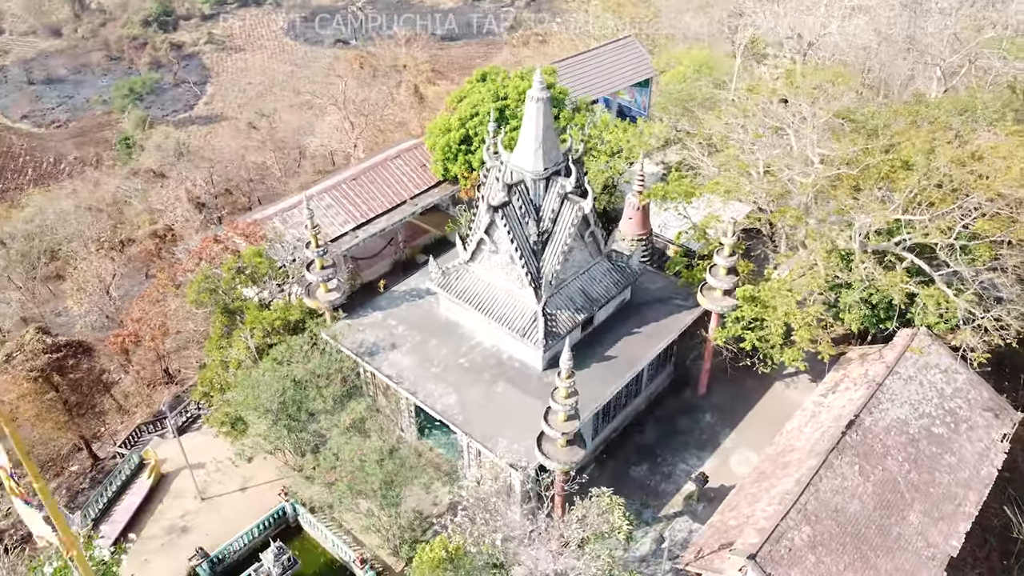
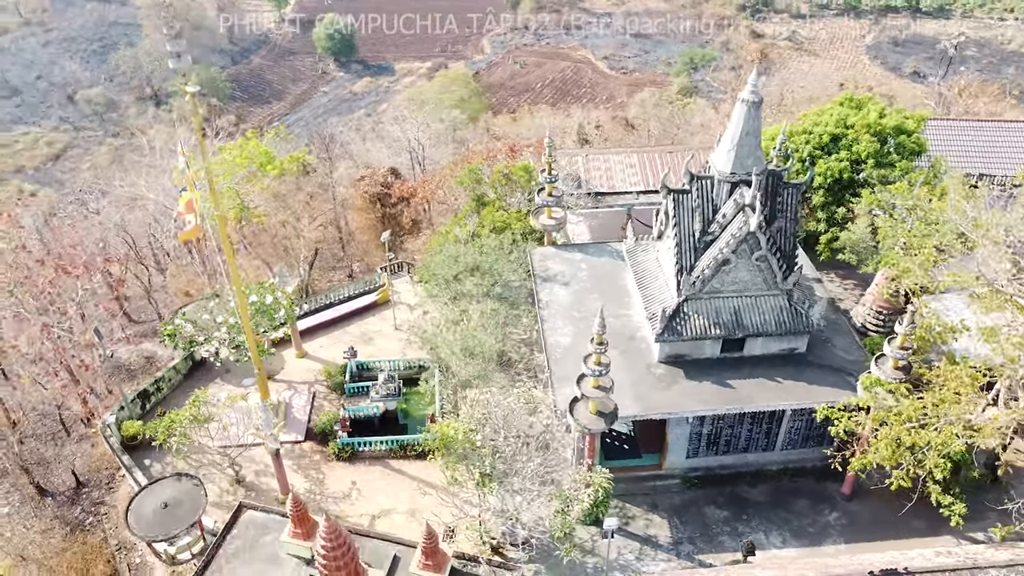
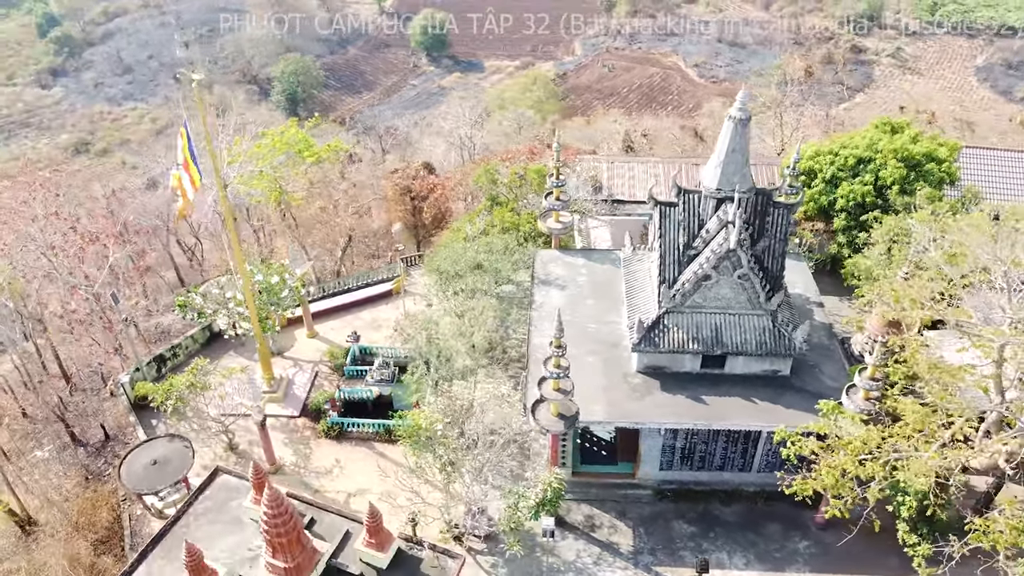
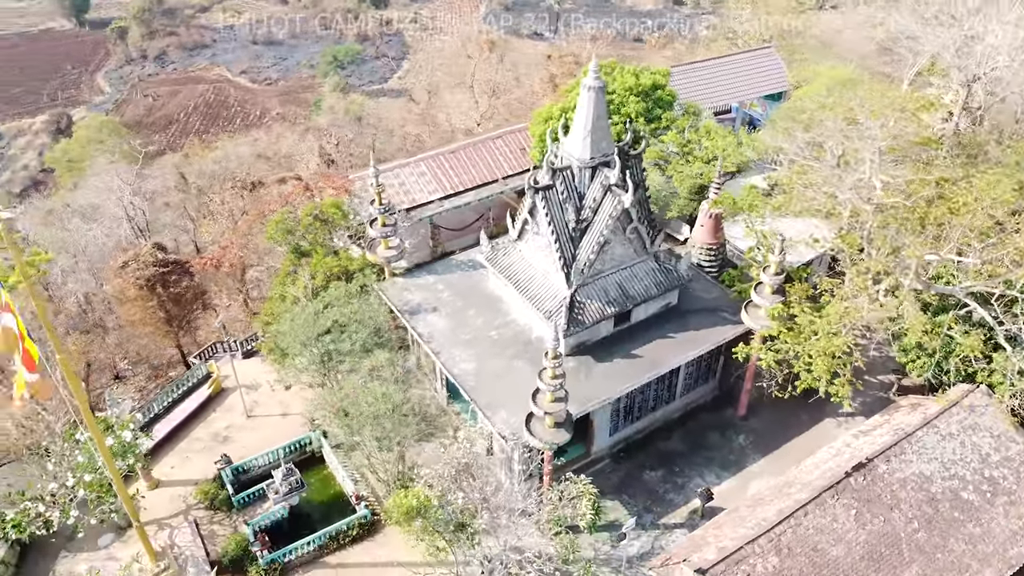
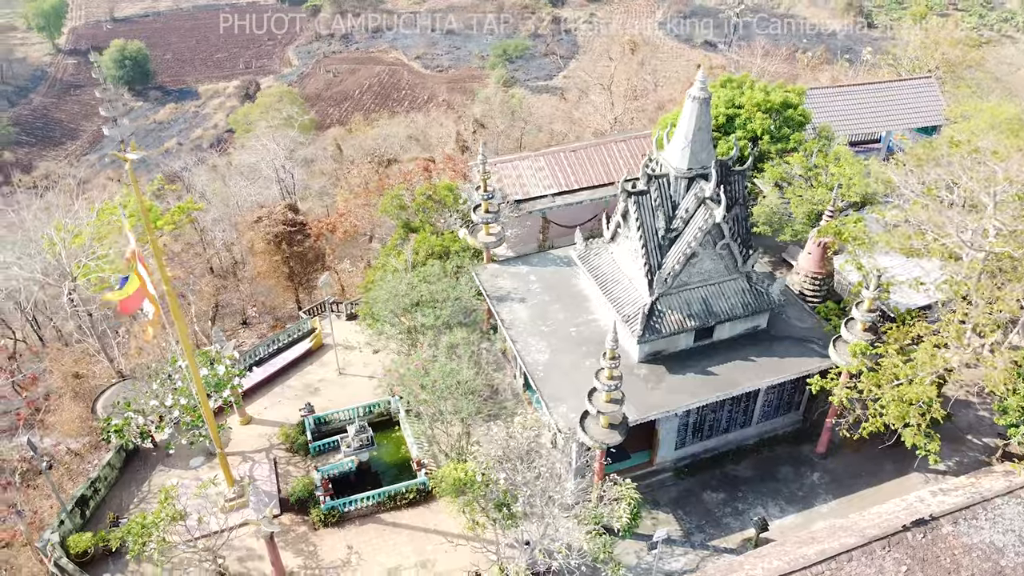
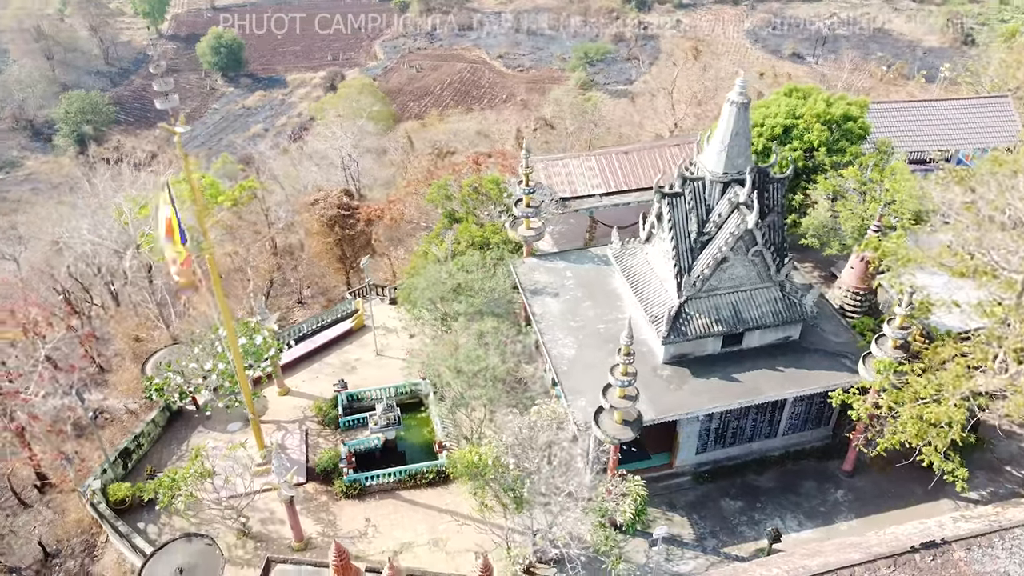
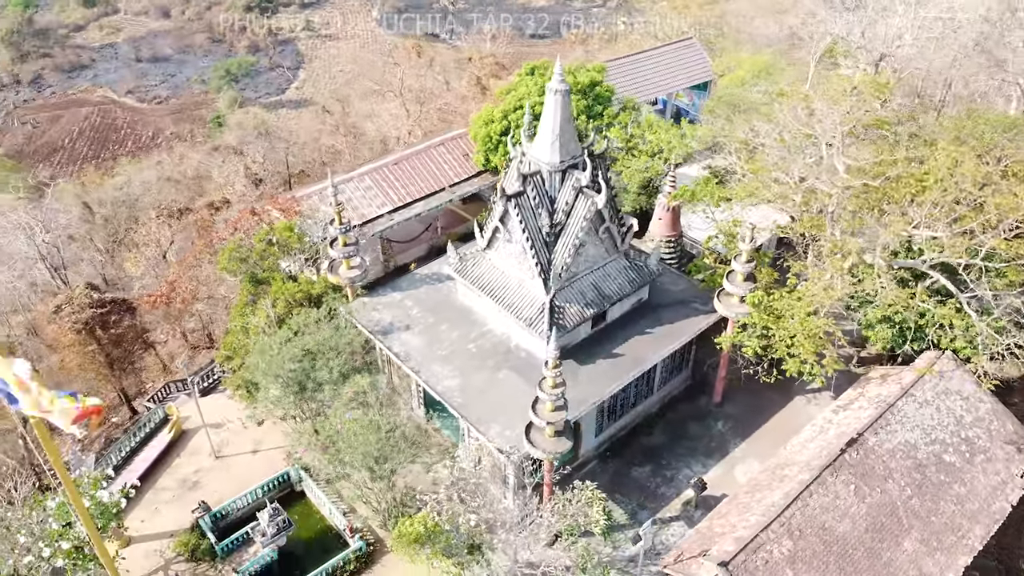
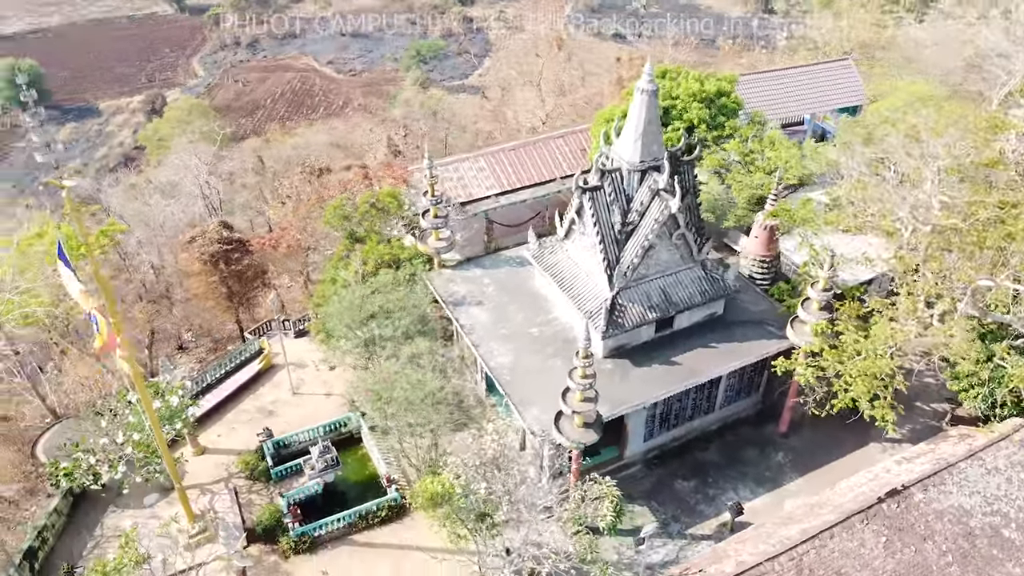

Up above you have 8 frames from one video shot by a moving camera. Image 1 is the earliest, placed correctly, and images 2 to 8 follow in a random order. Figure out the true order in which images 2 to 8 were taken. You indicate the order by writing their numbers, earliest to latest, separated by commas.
7, 4, 8, 5, 6, 2, 3
